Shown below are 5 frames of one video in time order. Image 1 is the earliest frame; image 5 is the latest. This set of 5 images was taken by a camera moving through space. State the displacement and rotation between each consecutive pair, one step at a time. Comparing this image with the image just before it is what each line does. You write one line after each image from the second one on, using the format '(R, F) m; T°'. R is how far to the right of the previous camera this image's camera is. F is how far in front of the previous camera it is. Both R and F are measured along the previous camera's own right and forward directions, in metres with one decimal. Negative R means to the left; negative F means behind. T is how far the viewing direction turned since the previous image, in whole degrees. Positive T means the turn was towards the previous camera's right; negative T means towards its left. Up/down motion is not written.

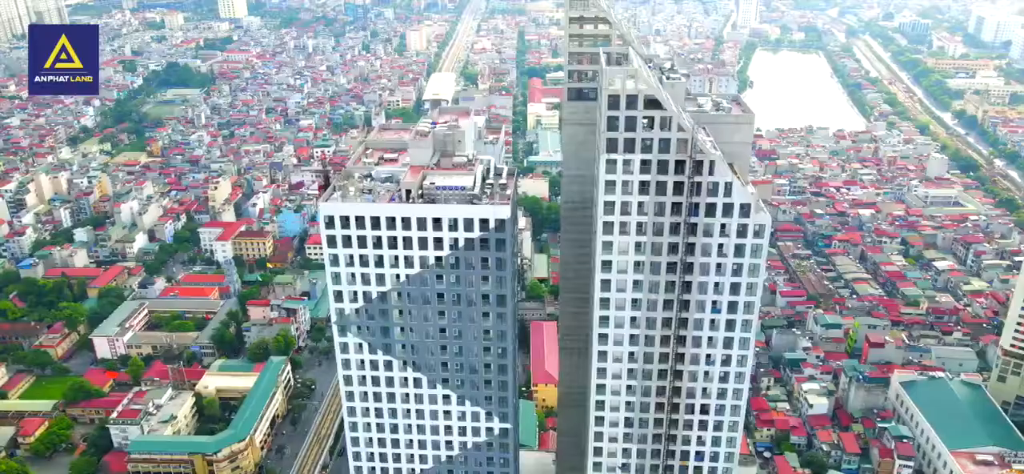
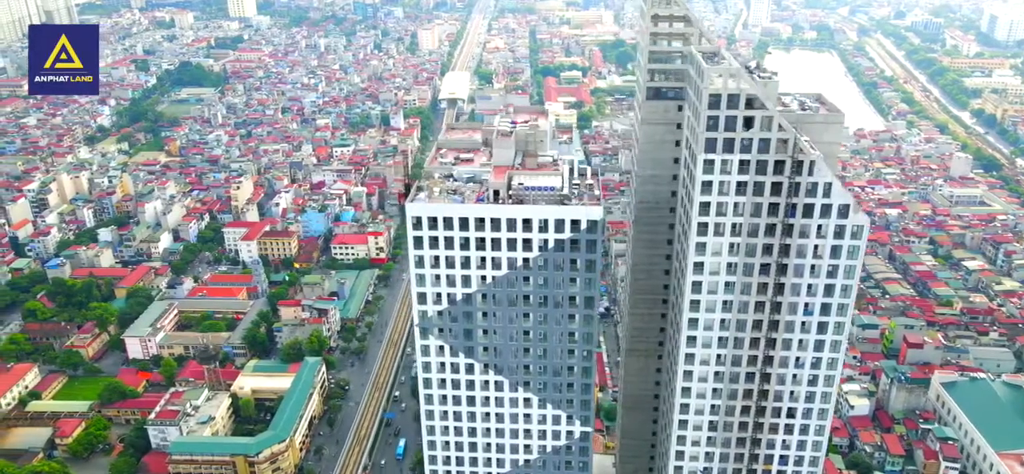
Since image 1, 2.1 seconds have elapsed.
(-3.7, +0.4) m; 0°
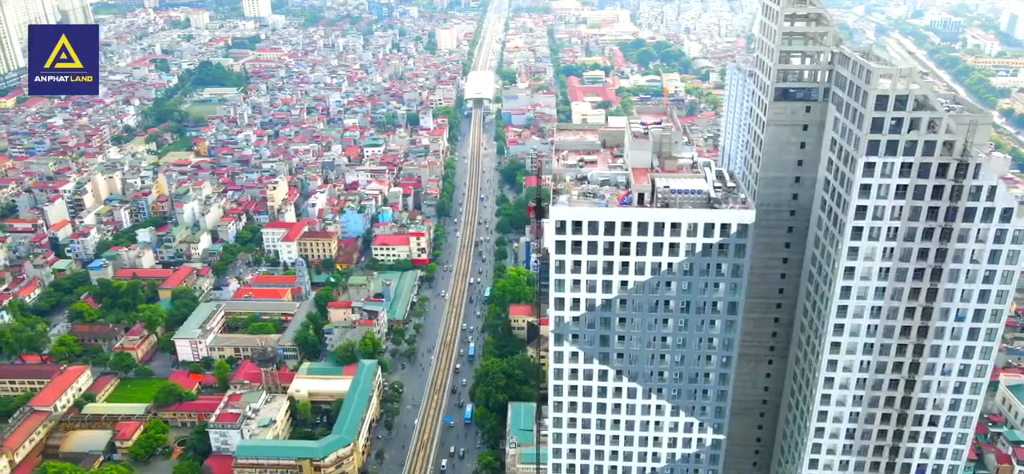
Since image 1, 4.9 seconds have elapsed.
(-5.8, +0.7) m; 0°
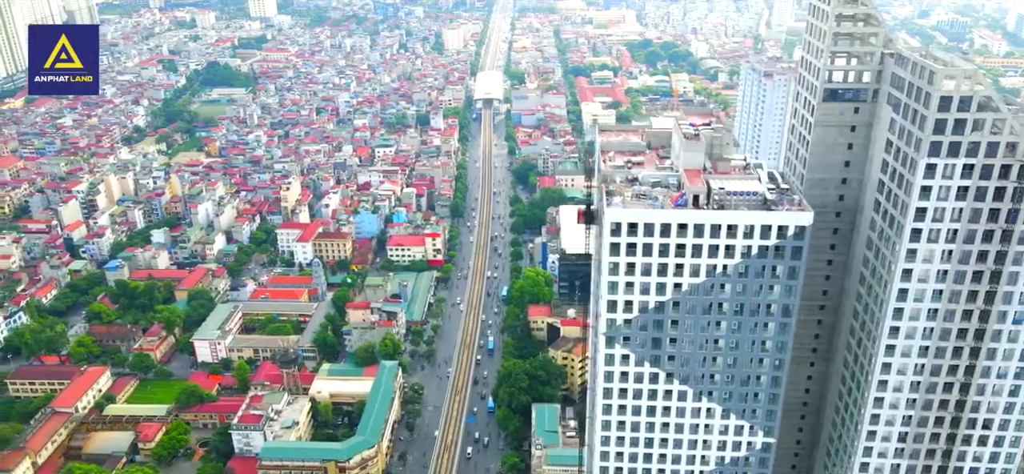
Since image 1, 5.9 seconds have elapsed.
(-2.2, +0.2) m; 0°
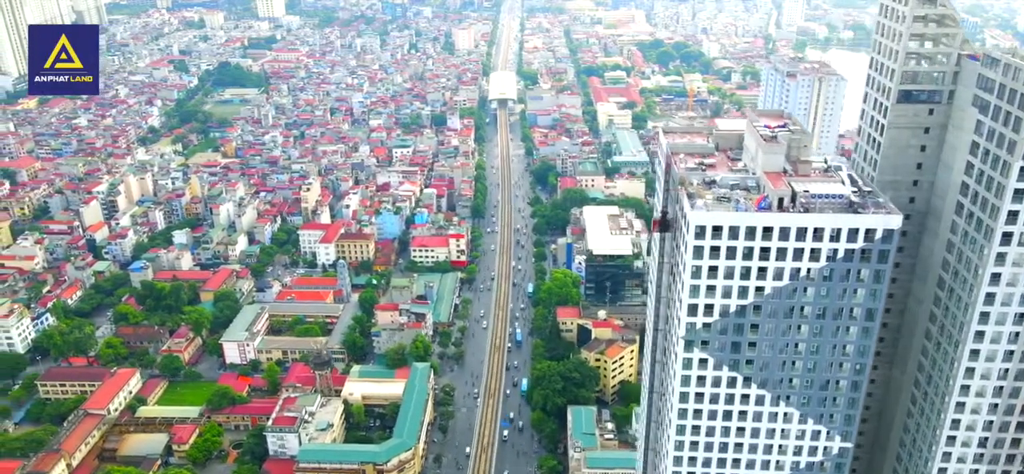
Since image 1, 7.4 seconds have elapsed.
(-3.3, +0.3) m; 0°
